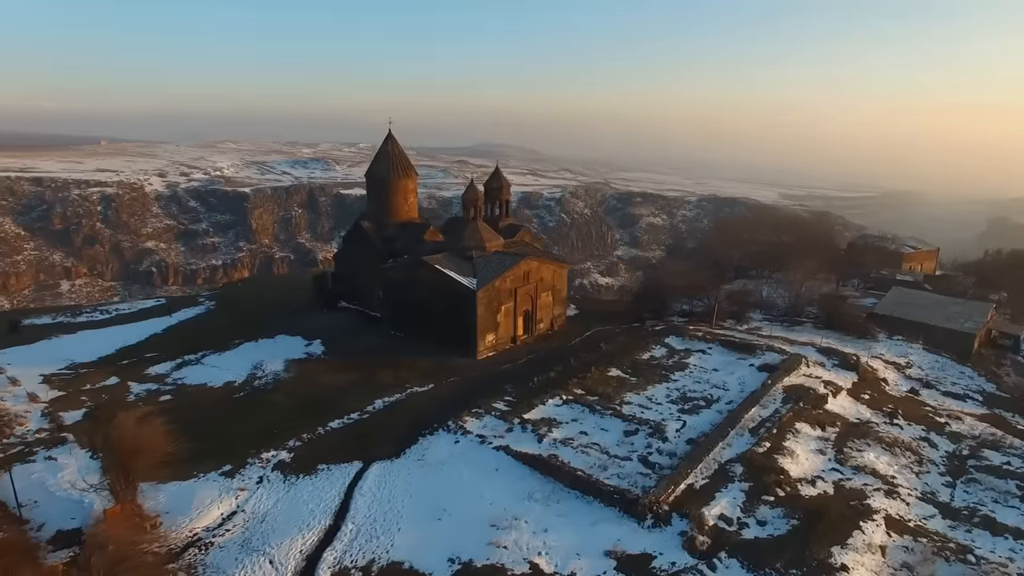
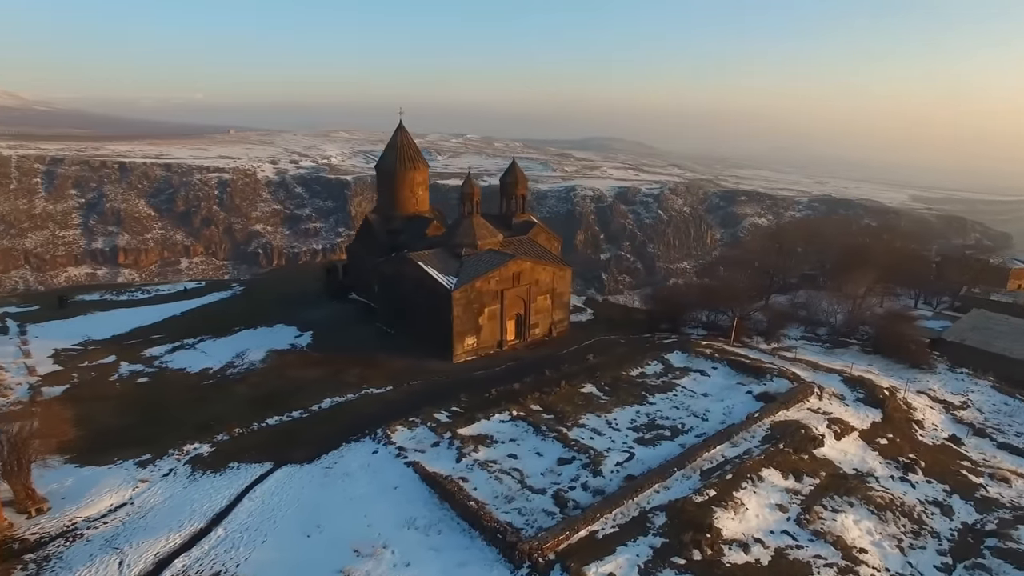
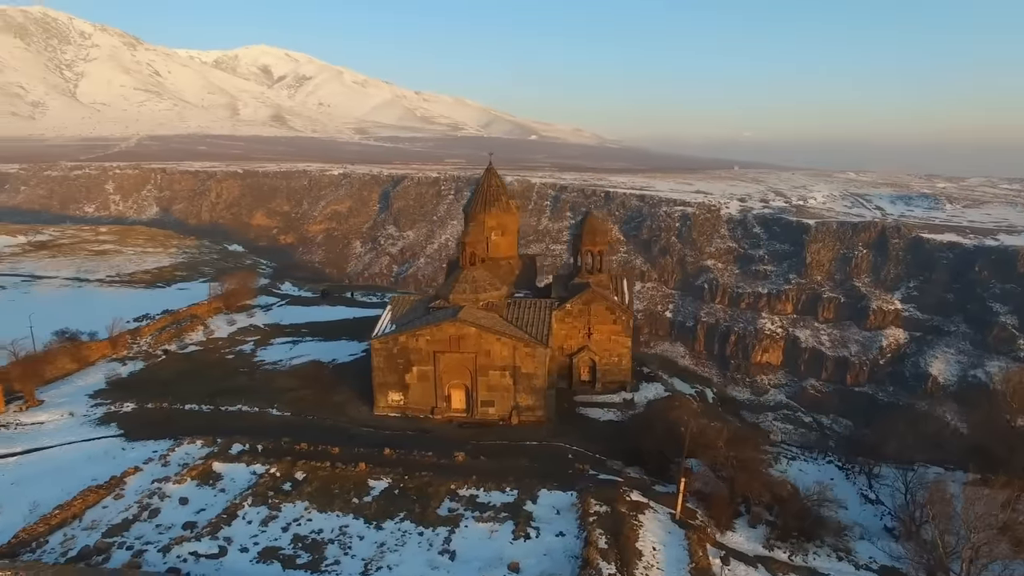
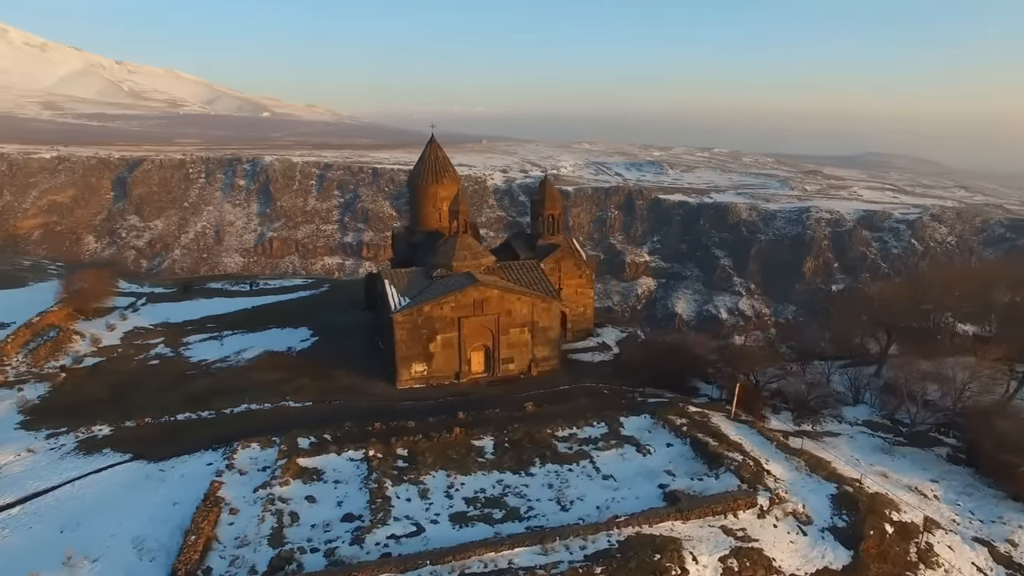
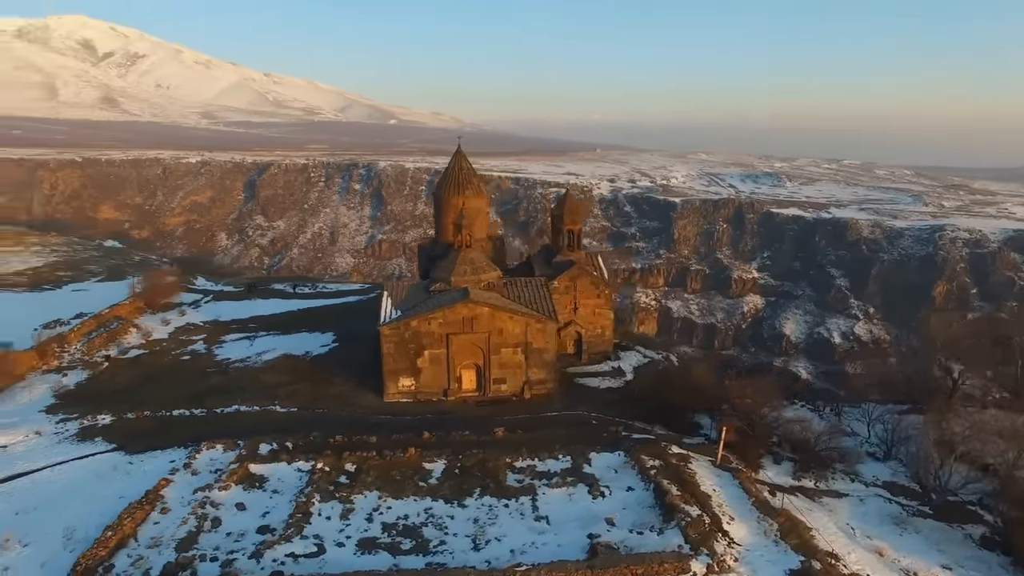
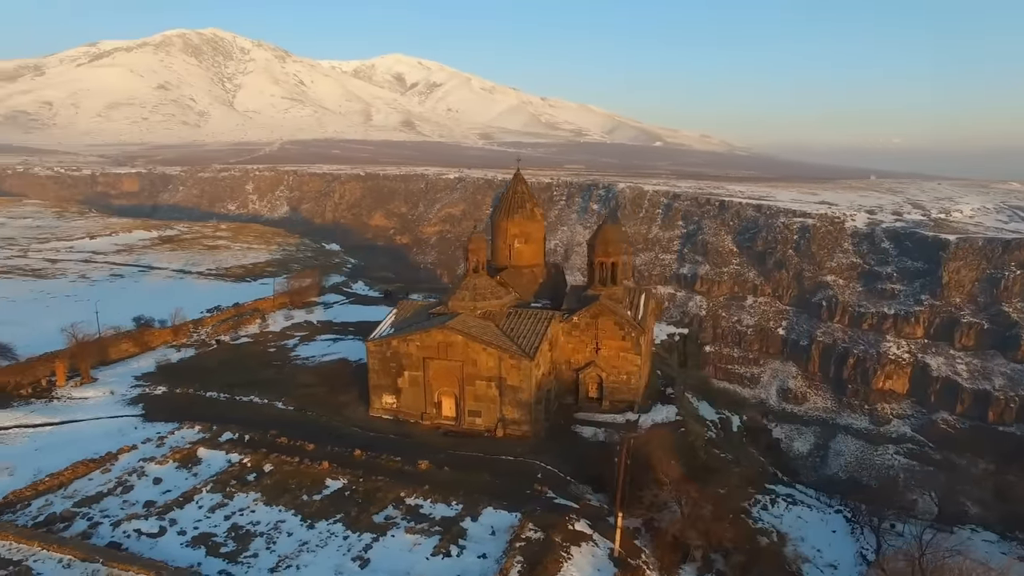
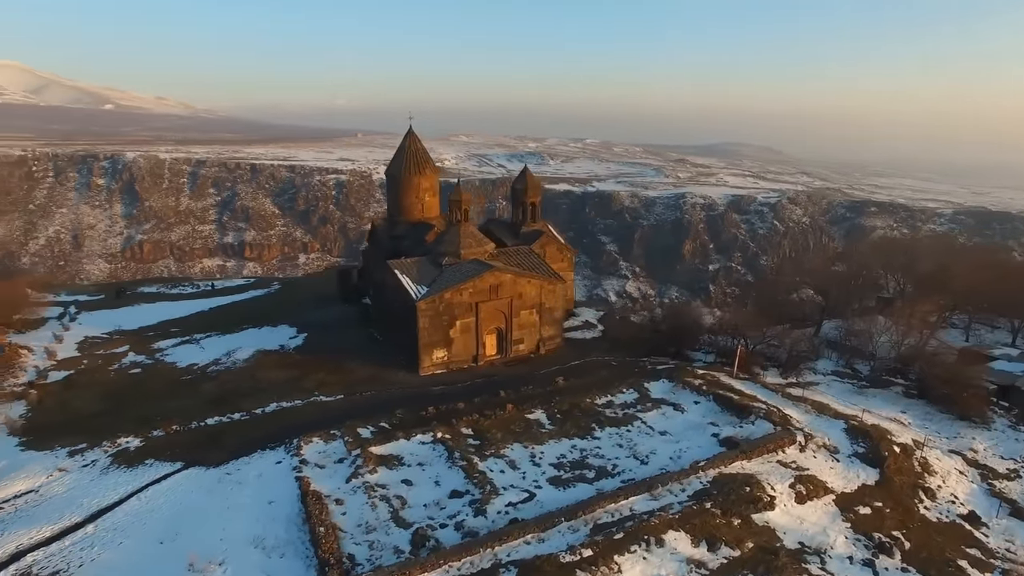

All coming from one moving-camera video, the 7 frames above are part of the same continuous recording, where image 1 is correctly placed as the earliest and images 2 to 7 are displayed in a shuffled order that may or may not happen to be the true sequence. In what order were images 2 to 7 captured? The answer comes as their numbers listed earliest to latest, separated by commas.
2, 7, 4, 5, 3, 6
